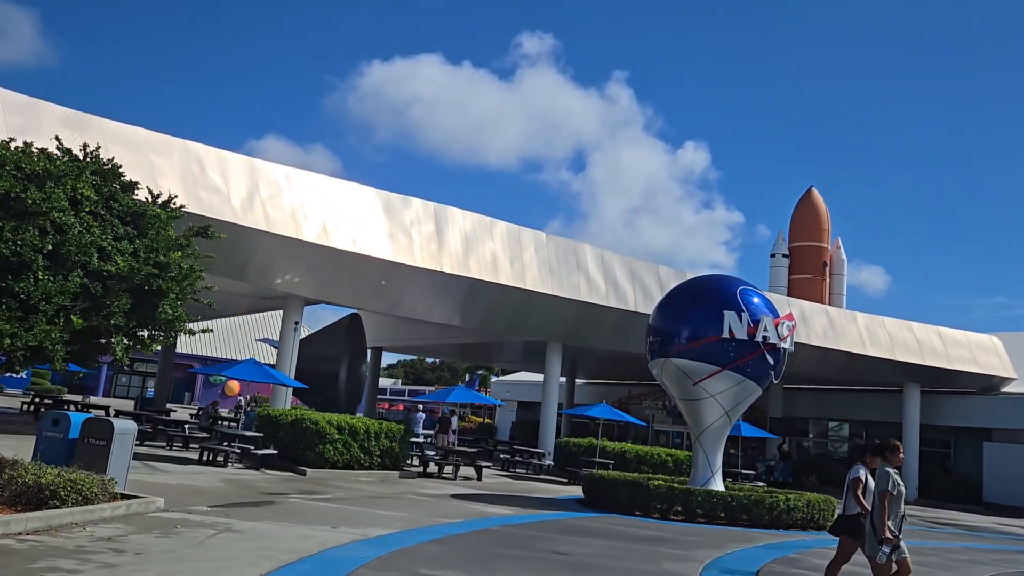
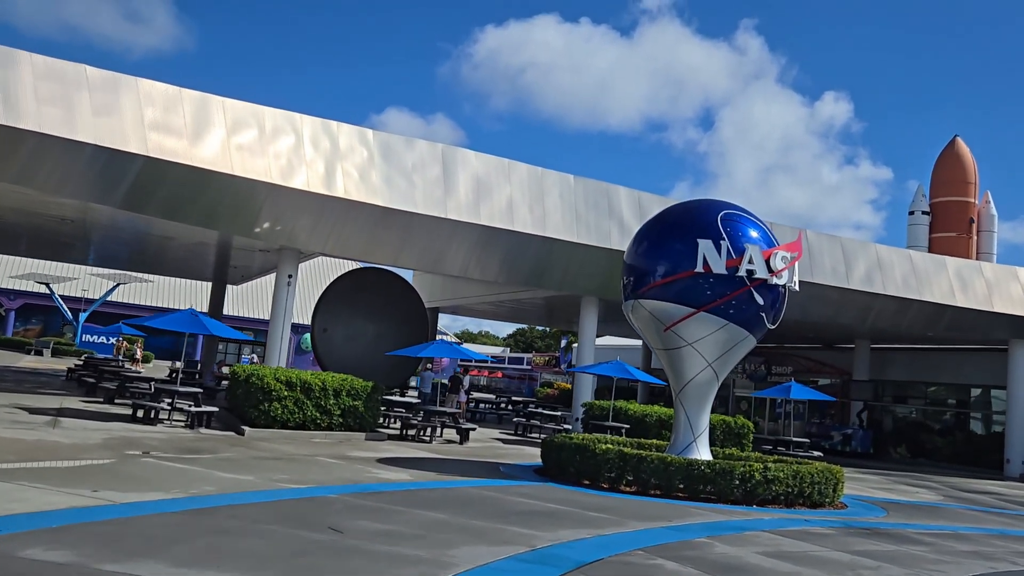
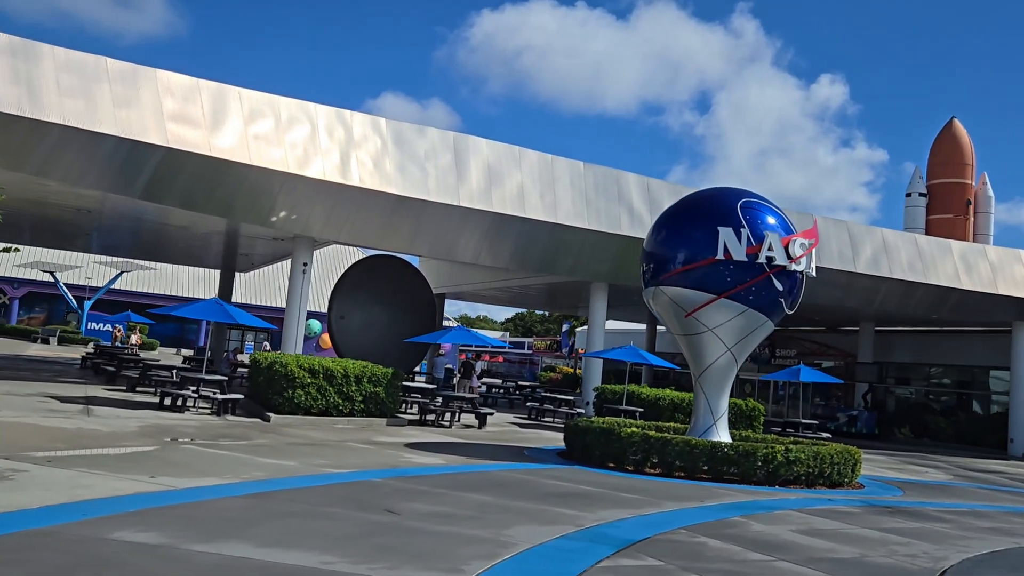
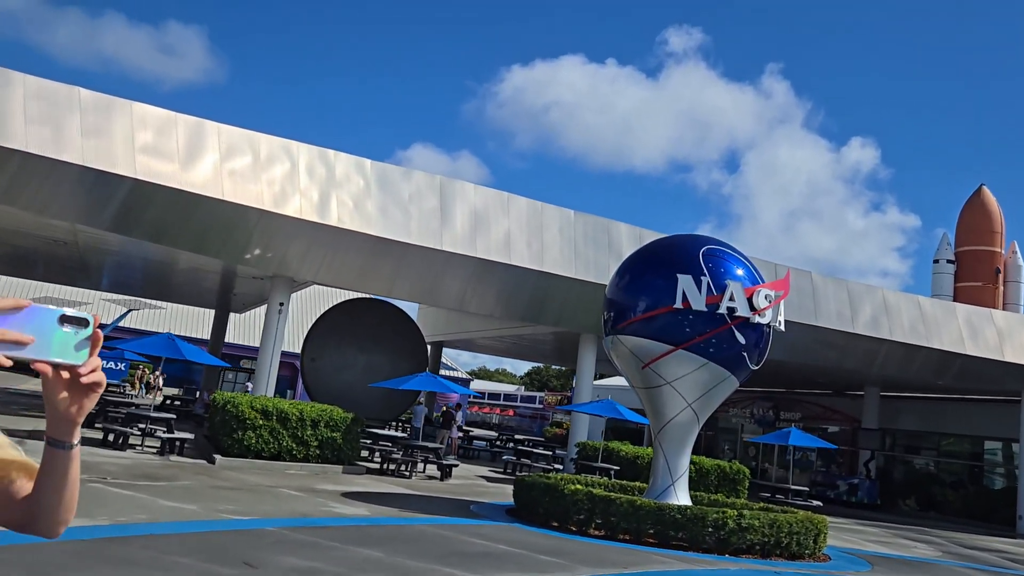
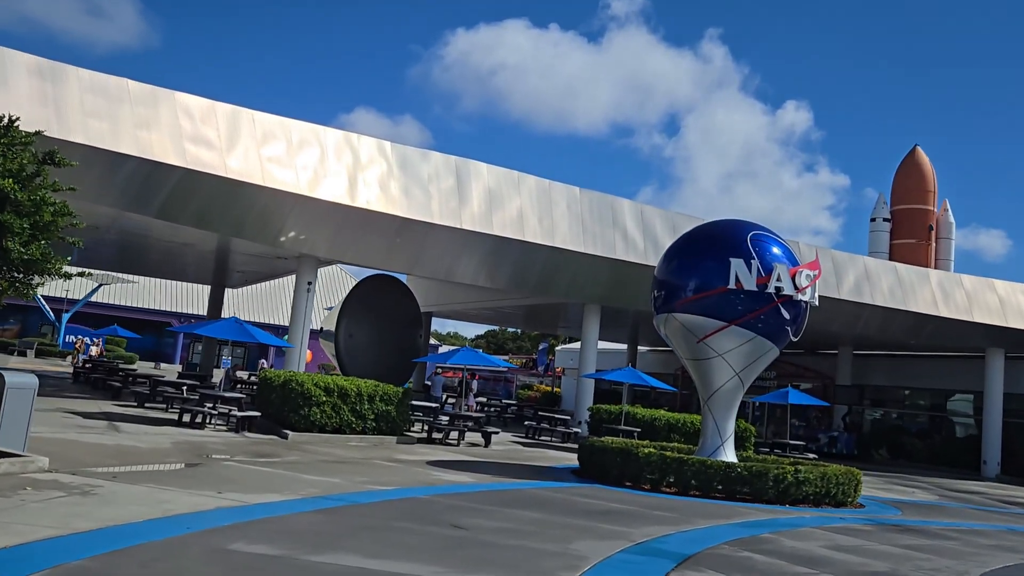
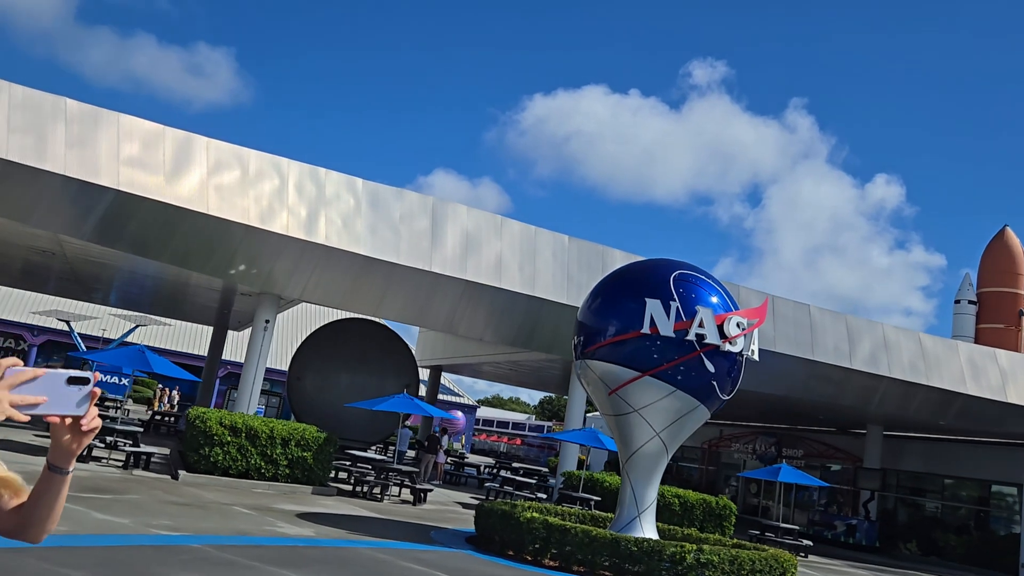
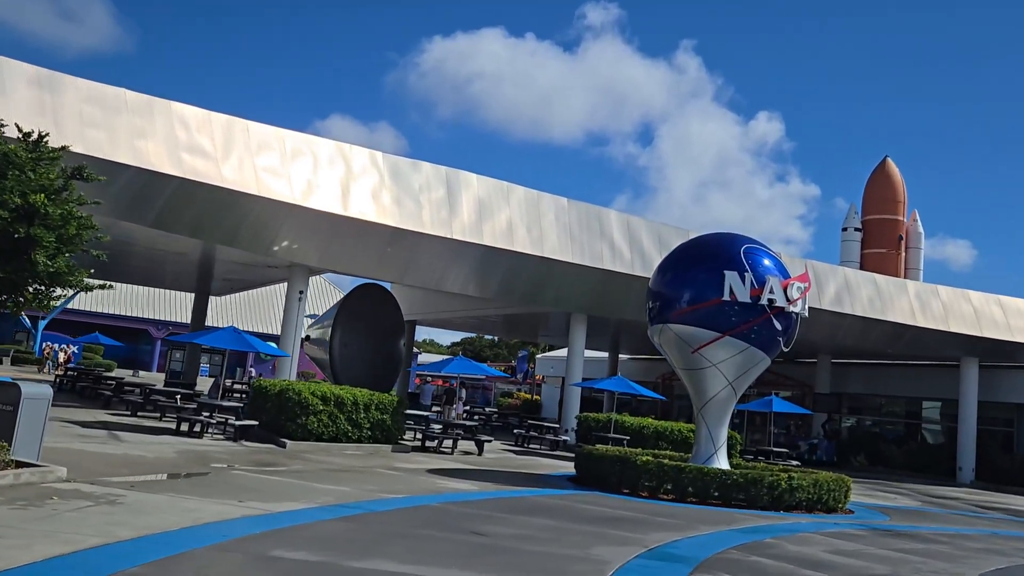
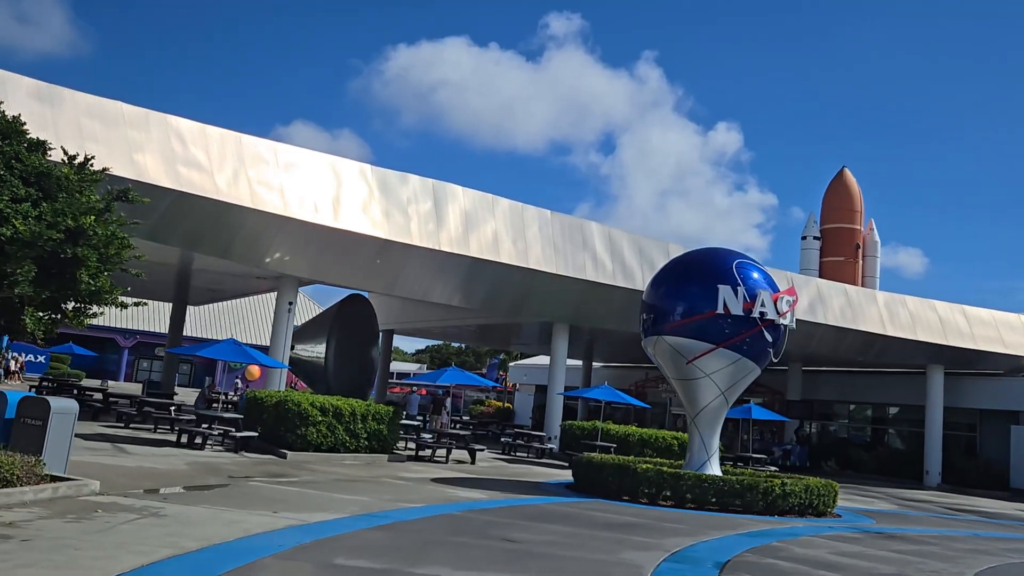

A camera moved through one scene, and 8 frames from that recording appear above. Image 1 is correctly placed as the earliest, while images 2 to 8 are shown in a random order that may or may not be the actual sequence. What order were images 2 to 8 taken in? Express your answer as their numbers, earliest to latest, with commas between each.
8, 7, 5, 3, 2, 4, 6
